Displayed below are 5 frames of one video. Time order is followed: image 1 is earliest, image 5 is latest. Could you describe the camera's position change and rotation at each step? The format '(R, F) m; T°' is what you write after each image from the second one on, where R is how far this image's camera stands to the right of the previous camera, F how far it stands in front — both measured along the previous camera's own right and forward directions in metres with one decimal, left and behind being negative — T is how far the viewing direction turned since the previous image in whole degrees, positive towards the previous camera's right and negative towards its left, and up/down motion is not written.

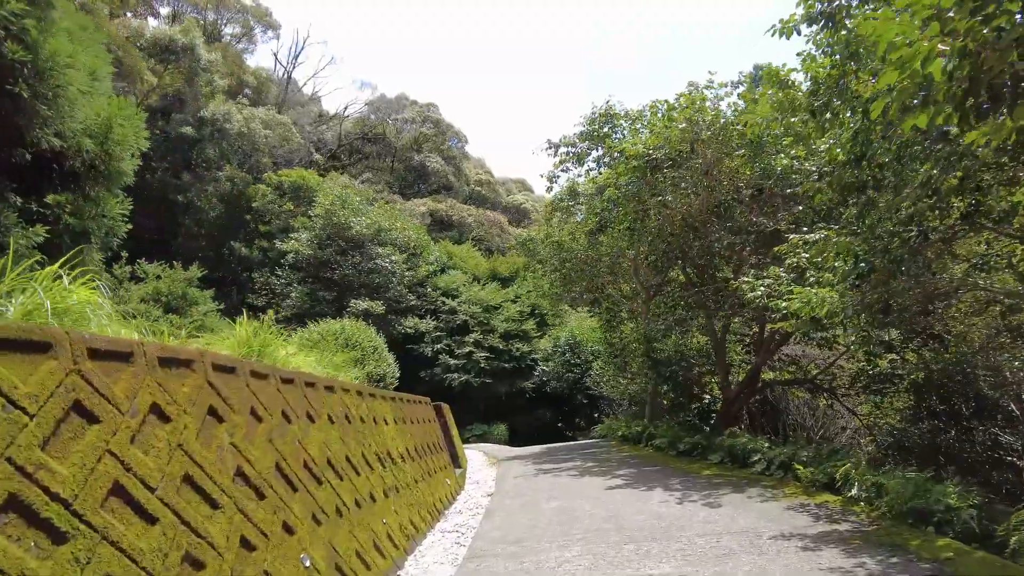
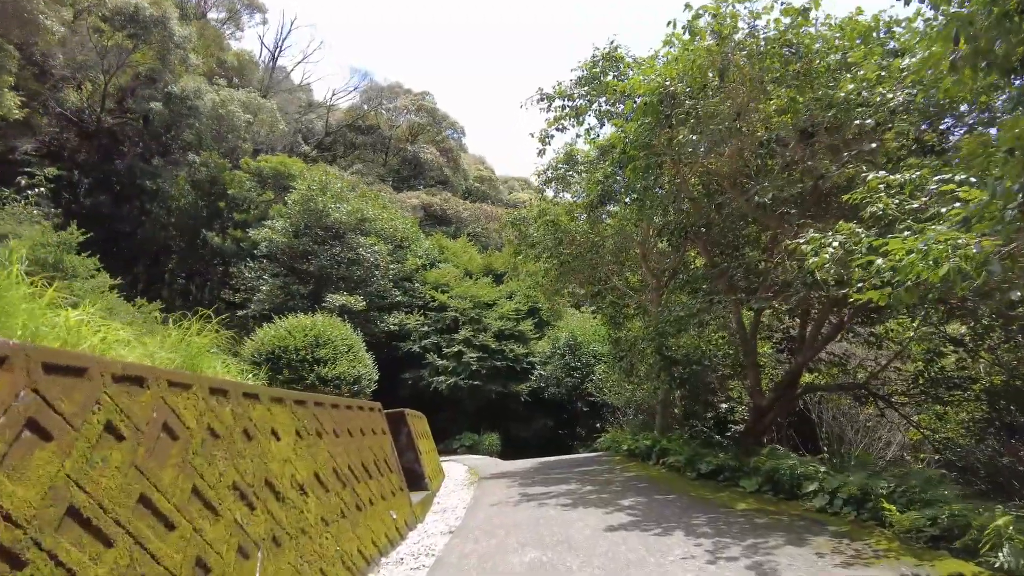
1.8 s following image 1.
(+0.3, +2.0) m; 0°
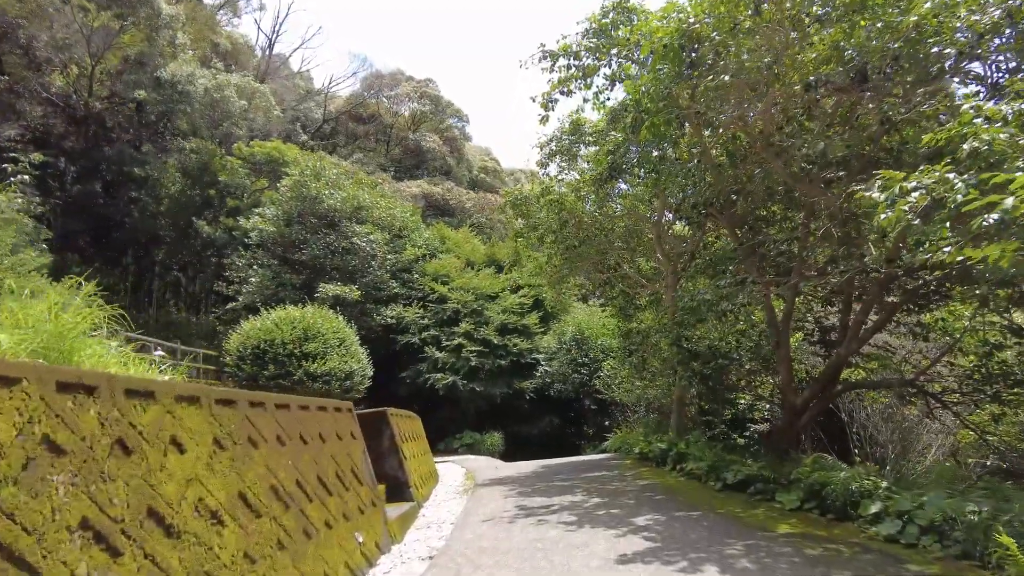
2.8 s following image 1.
(+0.1, +1.1) m; -1°
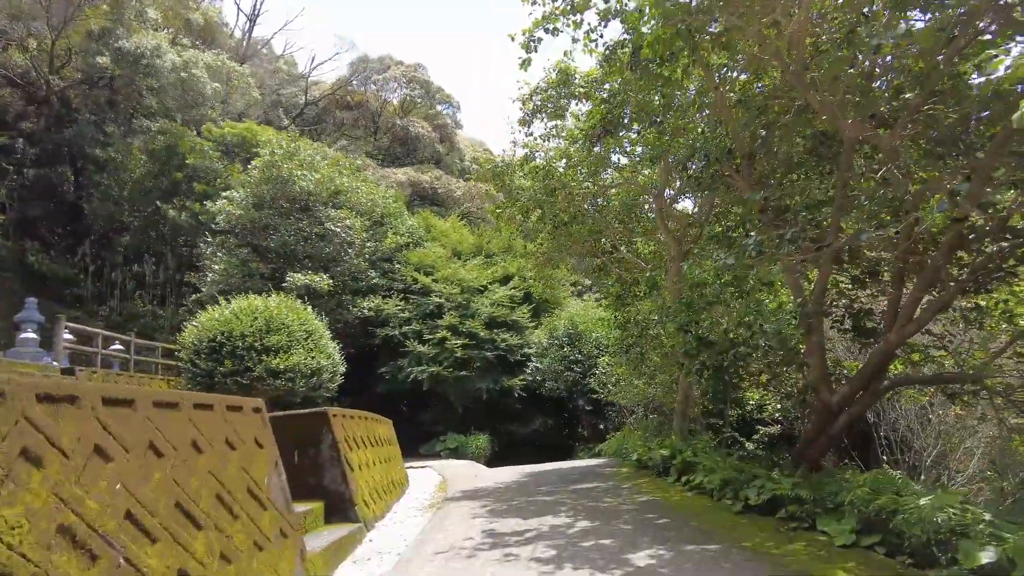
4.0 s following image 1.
(+0.3, +1.4) m; 0°
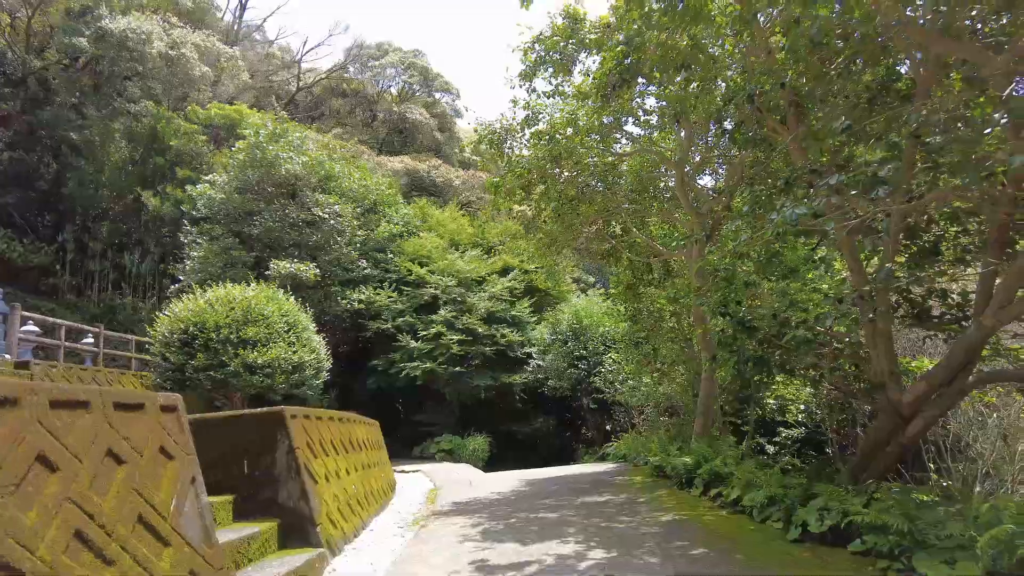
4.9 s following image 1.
(0.0, +1.1) m; 0°
